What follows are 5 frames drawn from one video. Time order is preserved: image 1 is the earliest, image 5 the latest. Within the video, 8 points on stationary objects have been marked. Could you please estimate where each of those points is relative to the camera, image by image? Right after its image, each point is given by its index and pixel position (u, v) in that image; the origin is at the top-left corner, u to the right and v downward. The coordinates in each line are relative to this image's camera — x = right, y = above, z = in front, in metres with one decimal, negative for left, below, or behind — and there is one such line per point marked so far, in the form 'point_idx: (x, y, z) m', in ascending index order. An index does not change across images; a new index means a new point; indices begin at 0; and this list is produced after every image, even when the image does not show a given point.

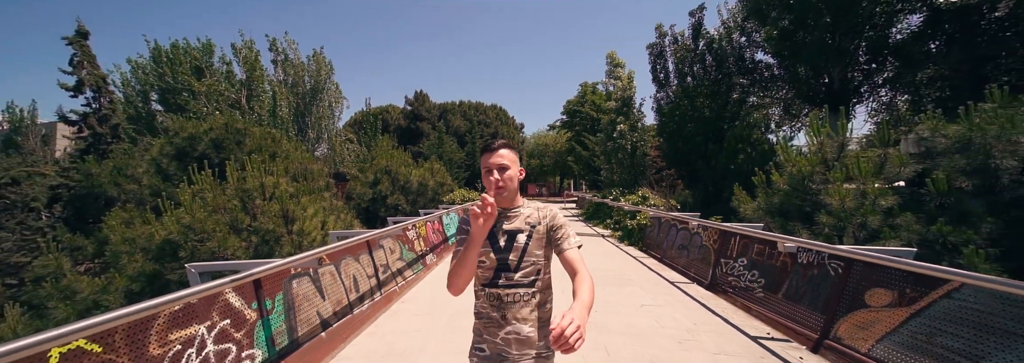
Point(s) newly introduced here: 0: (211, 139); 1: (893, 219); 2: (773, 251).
0: (-15.5, +2.2, +19.3) m
1: (+7.7, -0.8, +7.1) m
2: (+4.1, -1.1, +5.0) m
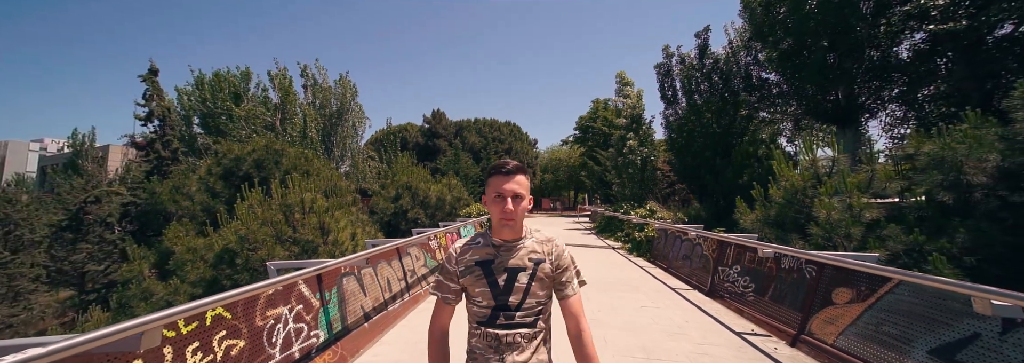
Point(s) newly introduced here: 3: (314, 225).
0: (-14.7, +1.2, +21.0) m
1: (+7.9, -1.1, +7.6) m
2: (+4.3, -1.3, +5.7) m
3: (-7.4, -1.7, +14.5) m
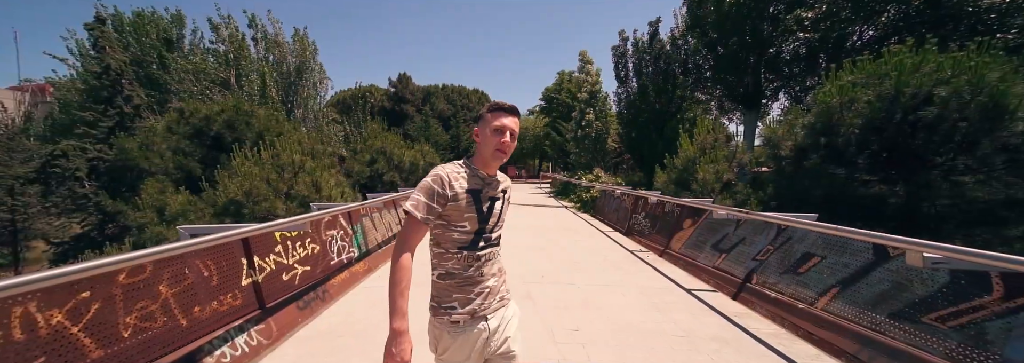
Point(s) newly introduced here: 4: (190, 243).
0: (-16.8, +3.6, +21.2) m
1: (+7.1, -0.4, +10.7) m
2: (+3.7, -0.6, +8.4) m
3: (-8.9, 0.0, +15.9) m
4: (-2.8, -0.5, +3.1) m
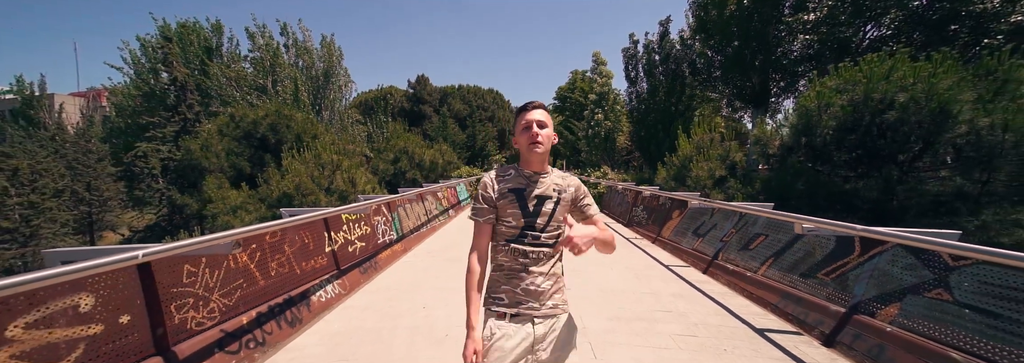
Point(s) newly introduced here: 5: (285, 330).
0: (-15.8, +3.7, +23.4) m
1: (+7.6, -0.3, +11.7) m
2: (+4.0, -0.5, +9.5) m
3: (-8.2, +0.1, +17.7) m
4: (-2.7, -0.5, +4.6) m
5: (-2.6, -1.7, +4.1) m
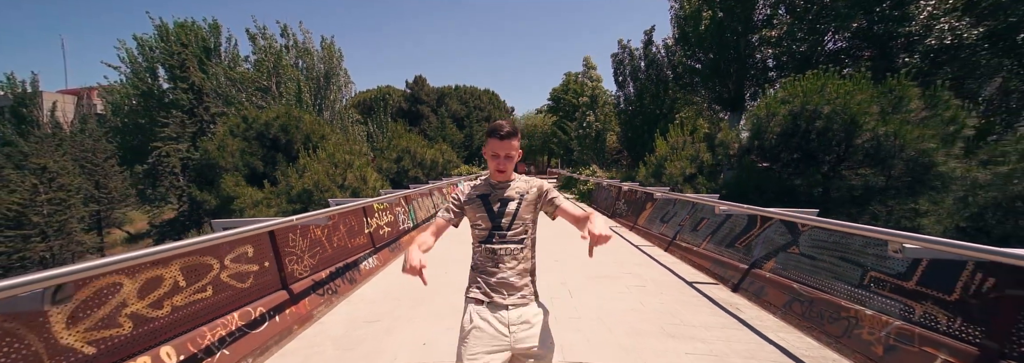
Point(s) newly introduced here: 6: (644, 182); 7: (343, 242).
0: (-16.0, +3.9, +24.7) m
1: (+7.5, -0.1, +13.3) m
2: (+4.0, -0.4, +11.1) m
3: (-8.3, +0.2, +19.1) m
4: (-2.7, -0.4, +6.1) m
5: (-2.6, -1.6, +5.6) m
6: (+6.1, 0.0, +16.7) m
7: (-2.9, -1.0, +6.1) m
